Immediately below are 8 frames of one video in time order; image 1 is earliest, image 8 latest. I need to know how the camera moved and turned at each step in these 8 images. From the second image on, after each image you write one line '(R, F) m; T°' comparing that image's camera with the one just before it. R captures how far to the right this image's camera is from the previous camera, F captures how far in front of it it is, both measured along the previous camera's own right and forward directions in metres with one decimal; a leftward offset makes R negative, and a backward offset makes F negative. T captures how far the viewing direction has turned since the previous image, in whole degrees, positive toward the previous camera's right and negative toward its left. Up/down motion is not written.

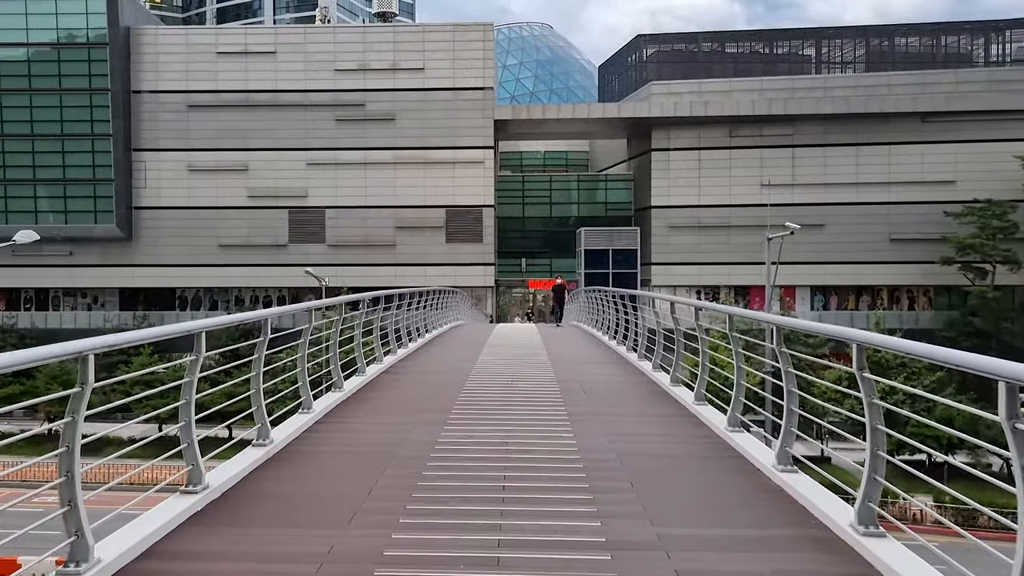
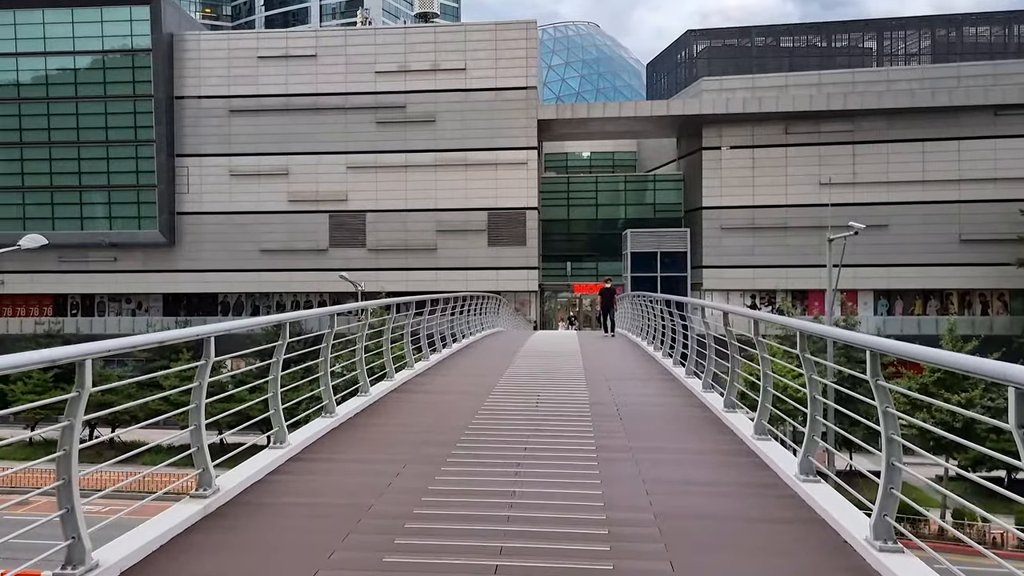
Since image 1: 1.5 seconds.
(+0.2, +1.3) m; -4°
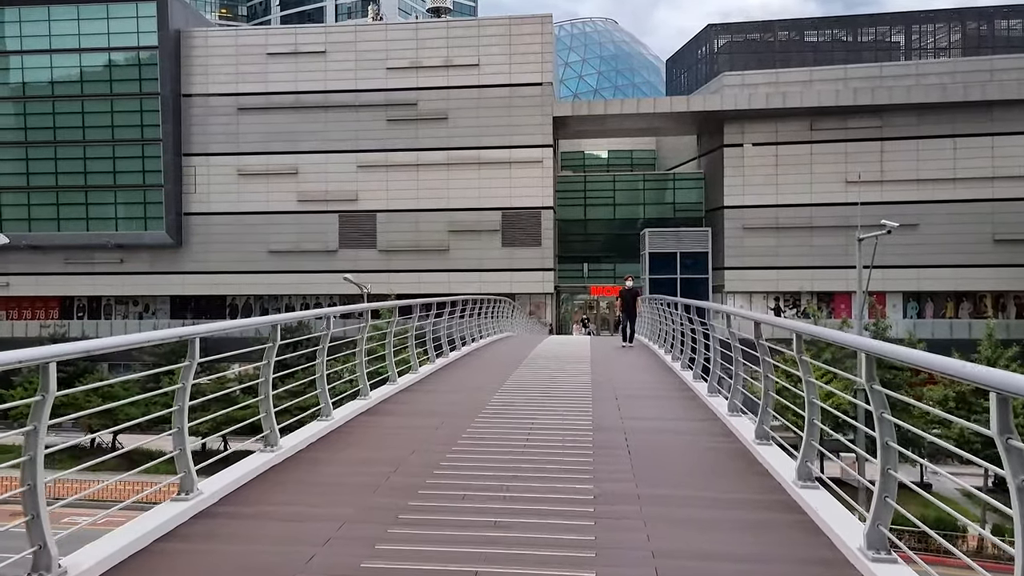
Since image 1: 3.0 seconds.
(+0.3, +1.2) m; -1°
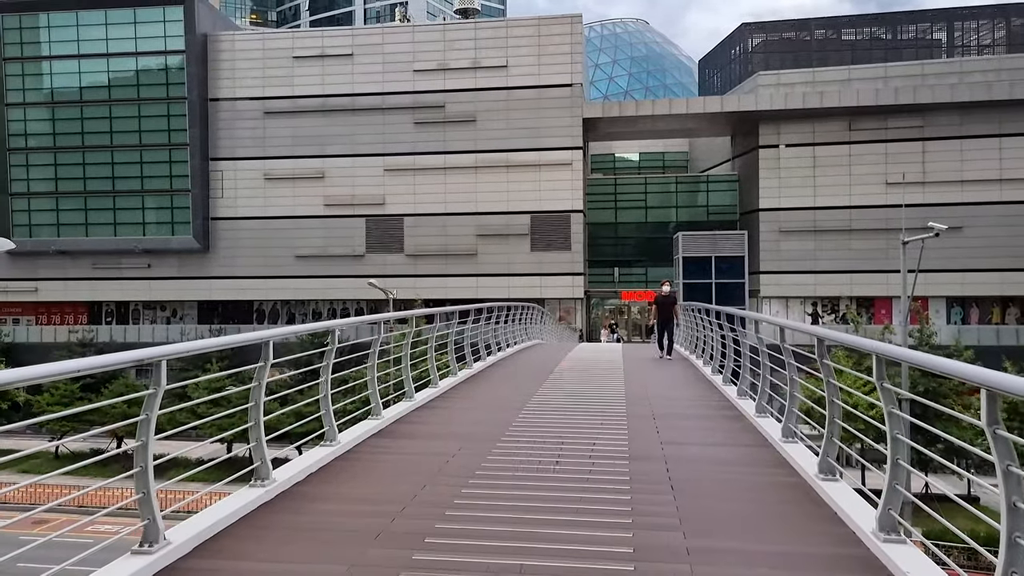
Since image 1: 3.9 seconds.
(0.0, +0.7) m; -2°
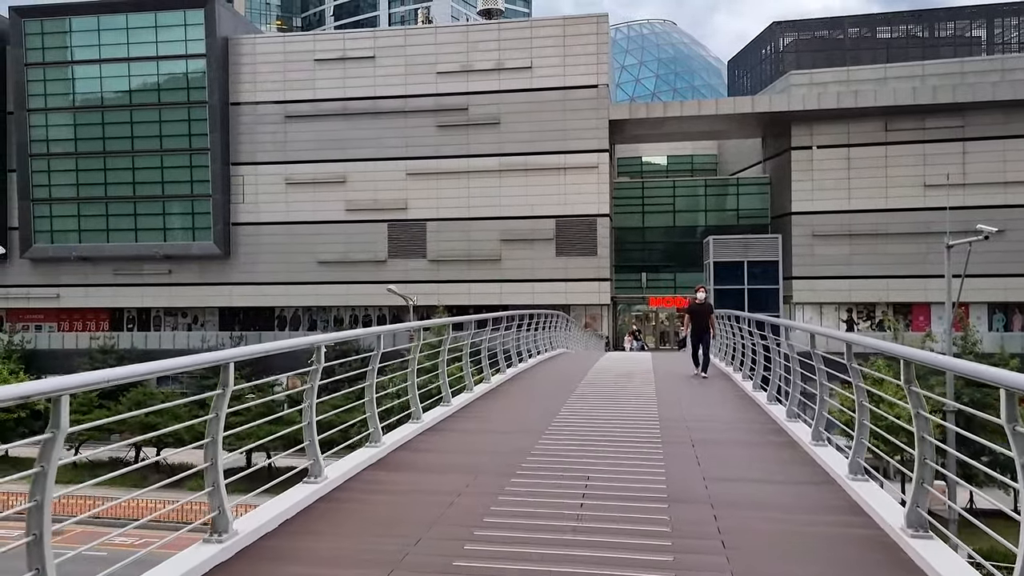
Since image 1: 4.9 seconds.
(+0.1, +0.9) m; -2°
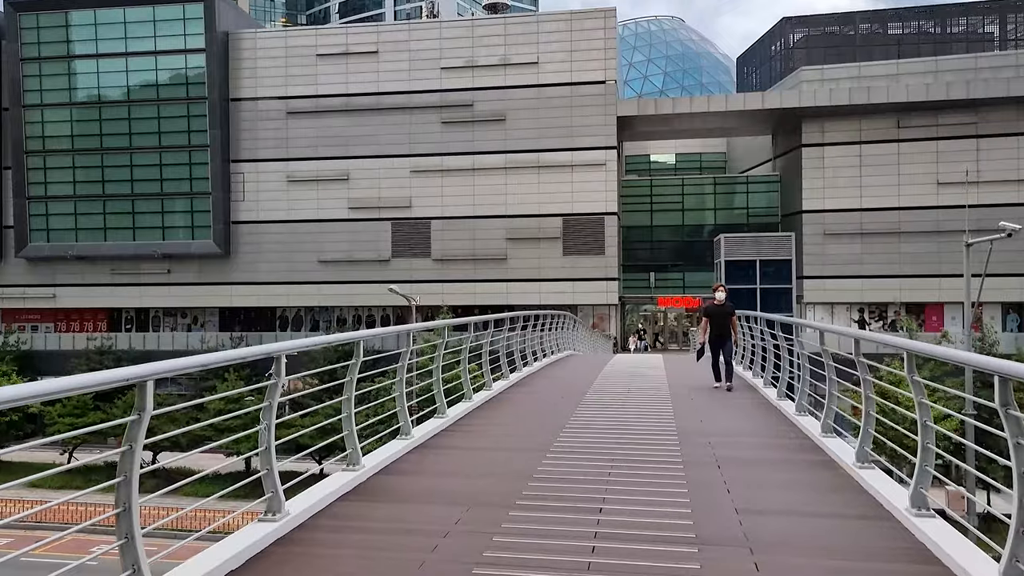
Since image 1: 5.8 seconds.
(0.0, +0.7) m; 0°
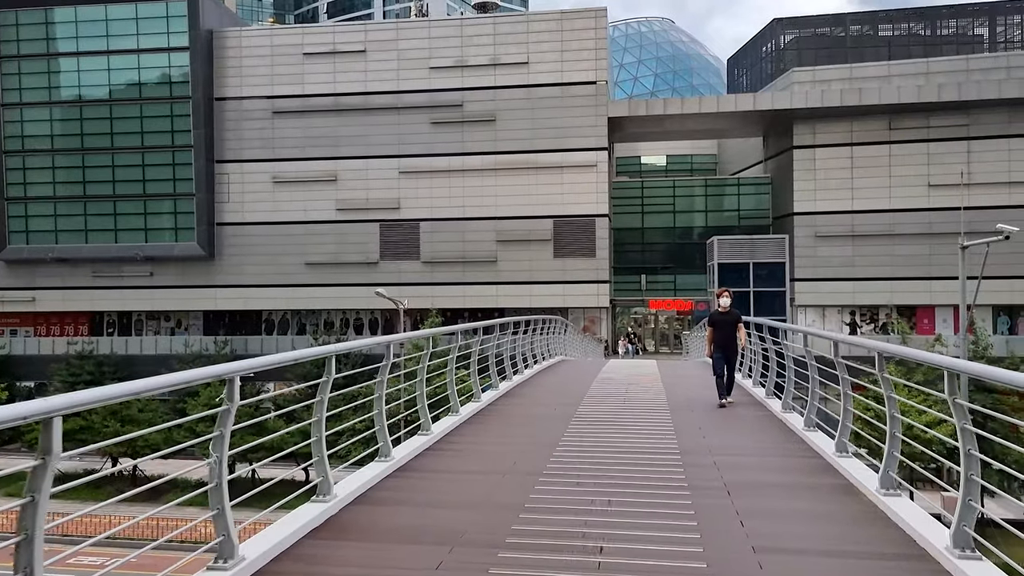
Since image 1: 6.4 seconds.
(0.0, +0.5) m; +1°
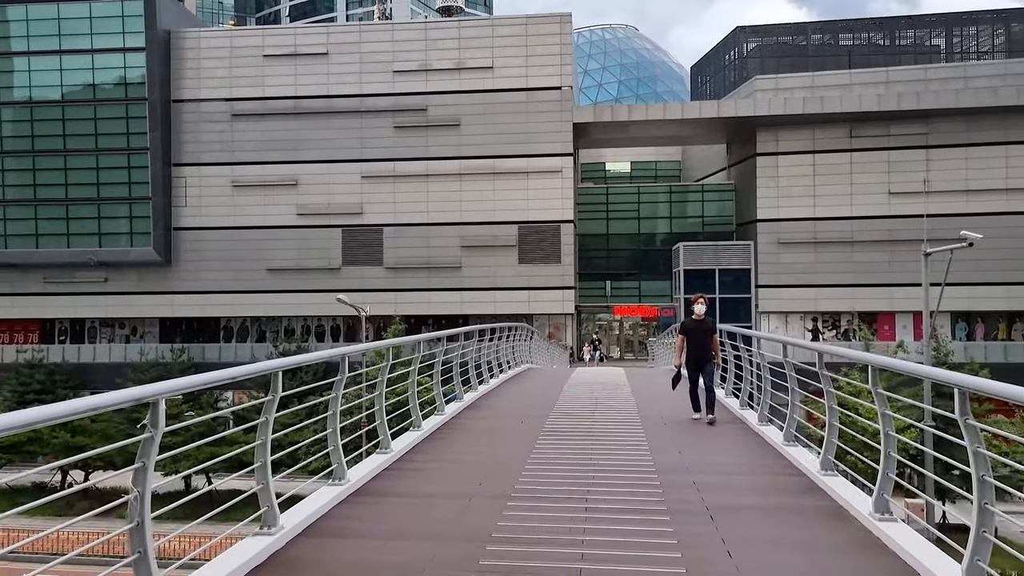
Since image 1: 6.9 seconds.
(0.0, +0.4) m; +3°
